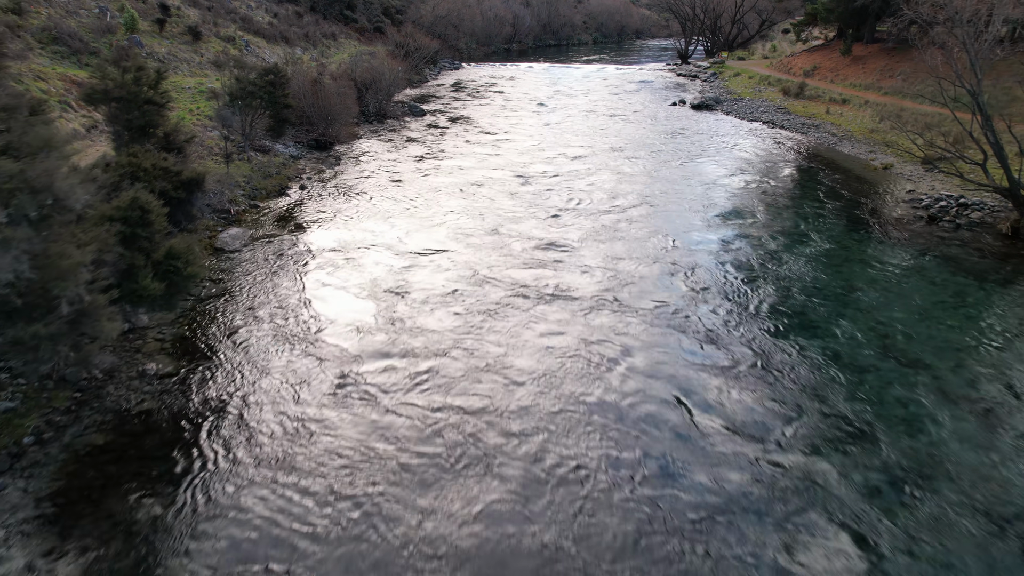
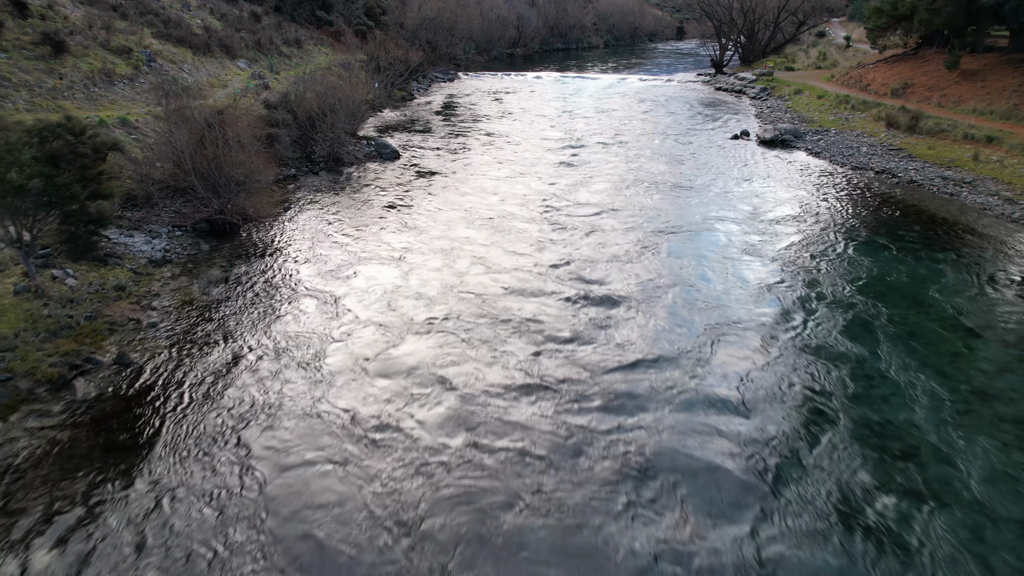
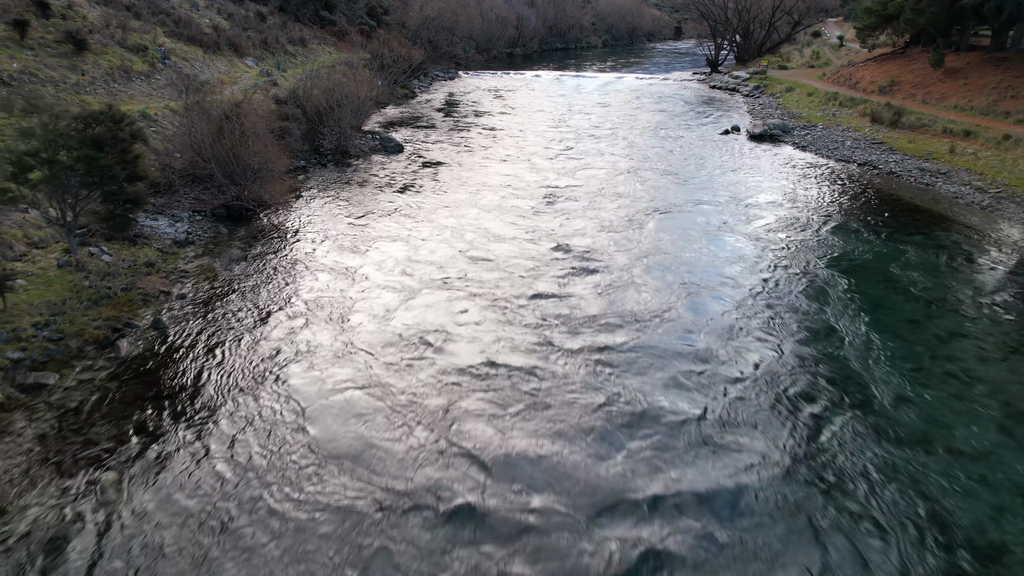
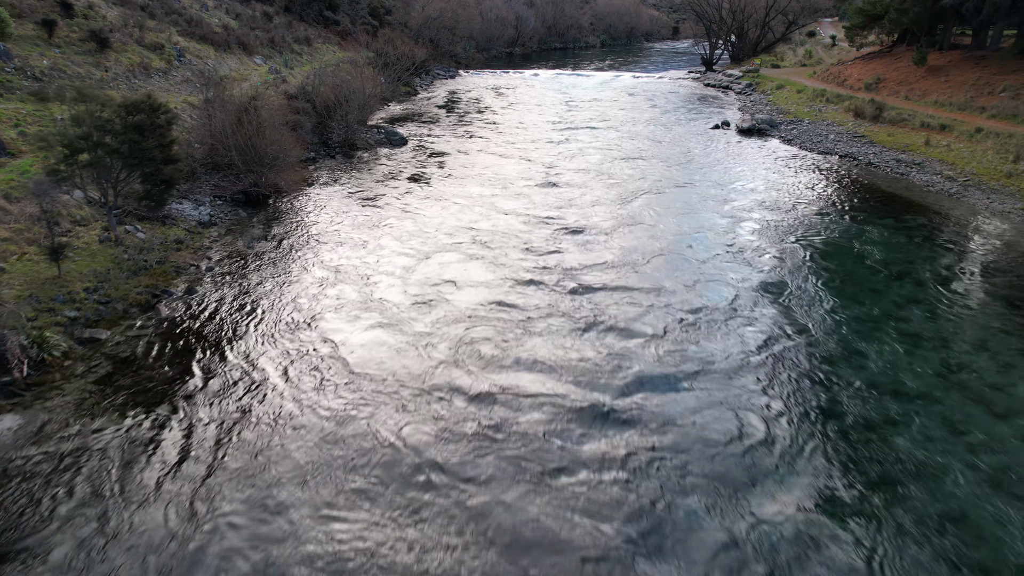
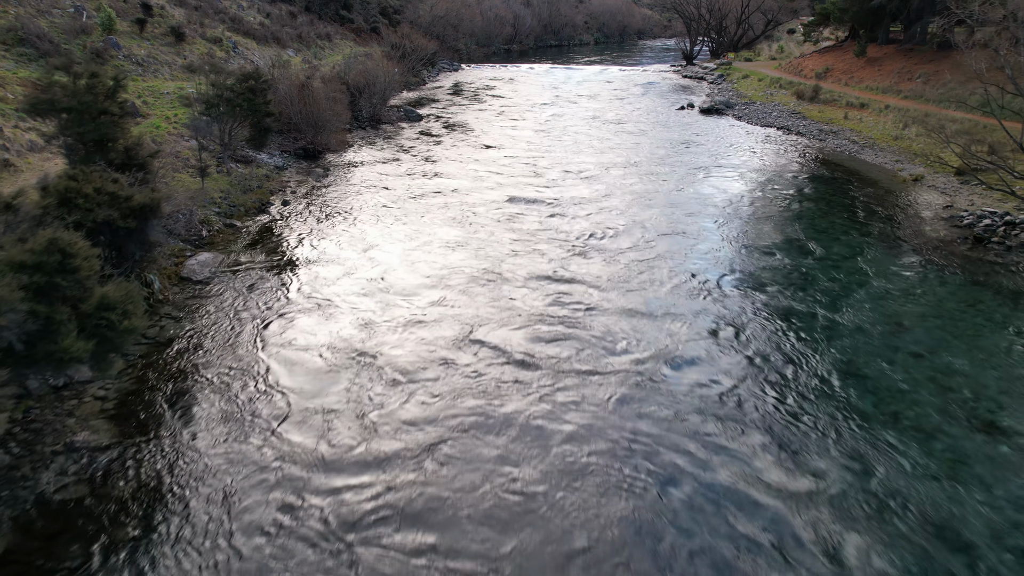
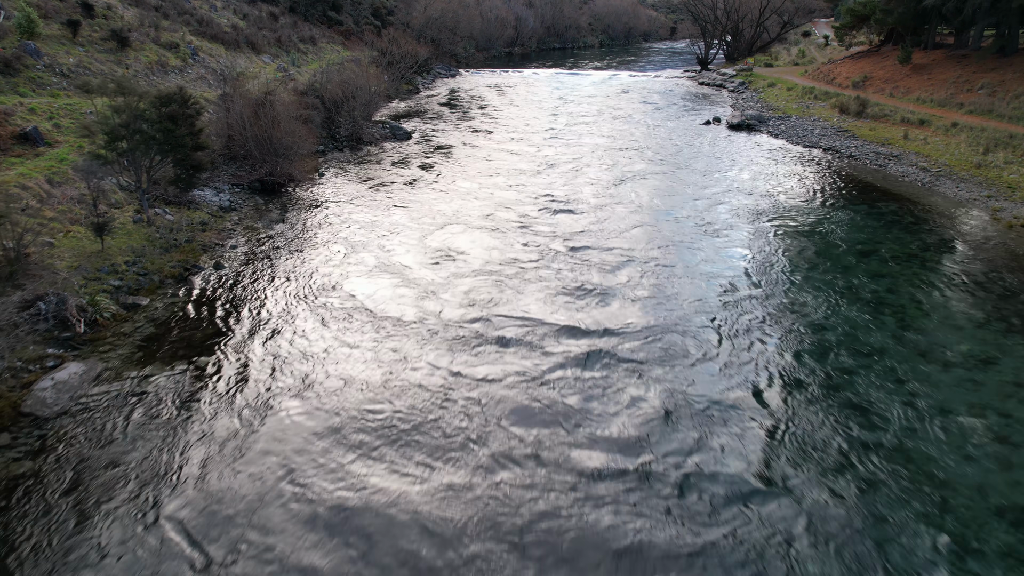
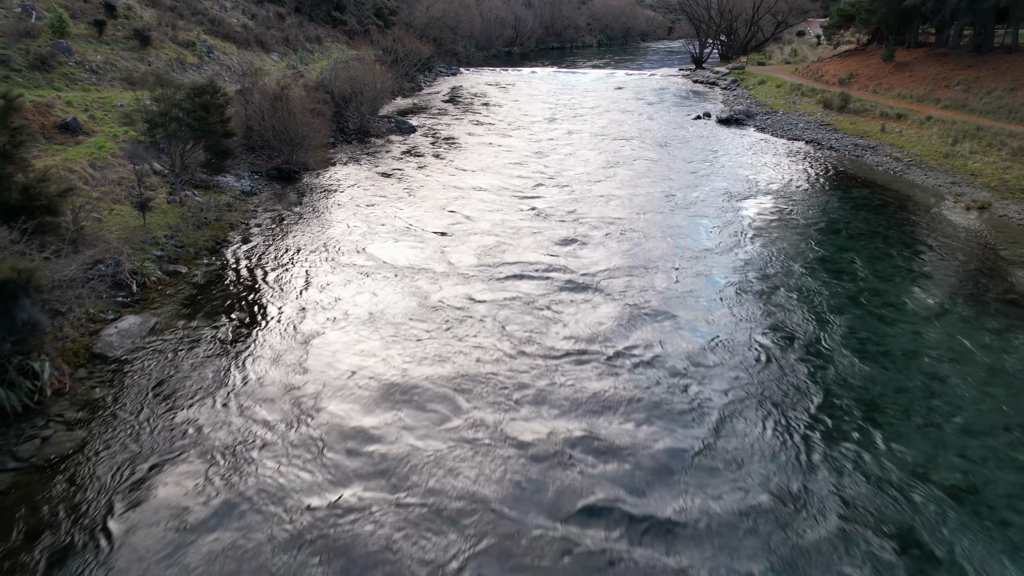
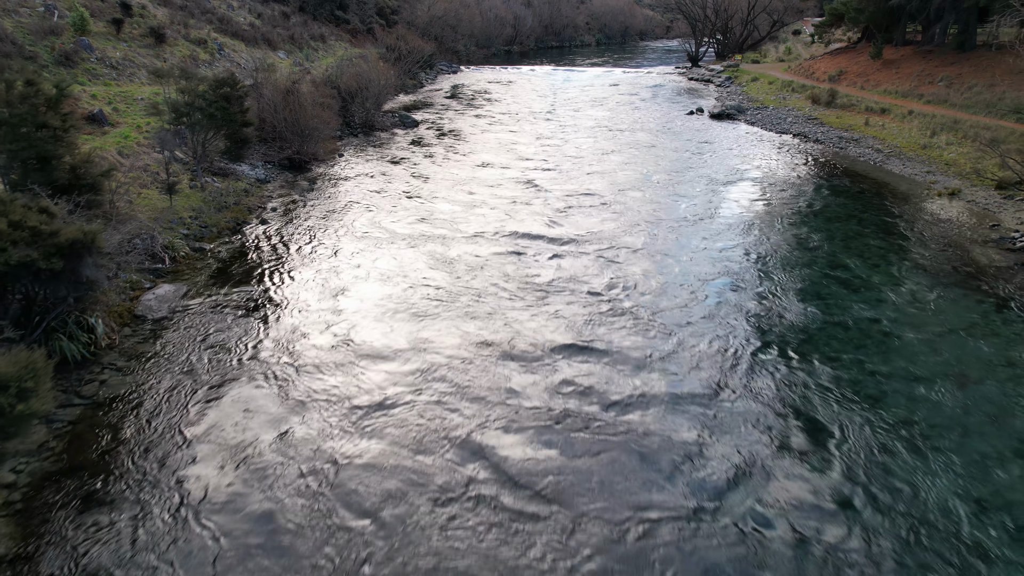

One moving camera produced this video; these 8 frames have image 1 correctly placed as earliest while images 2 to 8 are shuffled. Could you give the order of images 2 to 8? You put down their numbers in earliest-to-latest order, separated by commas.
5, 8, 7, 6, 4, 3, 2
